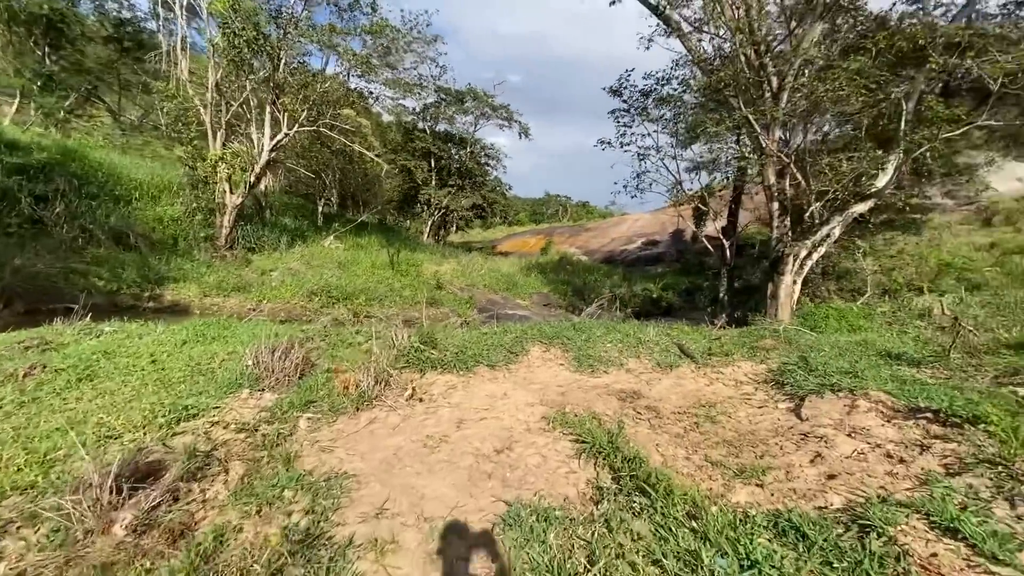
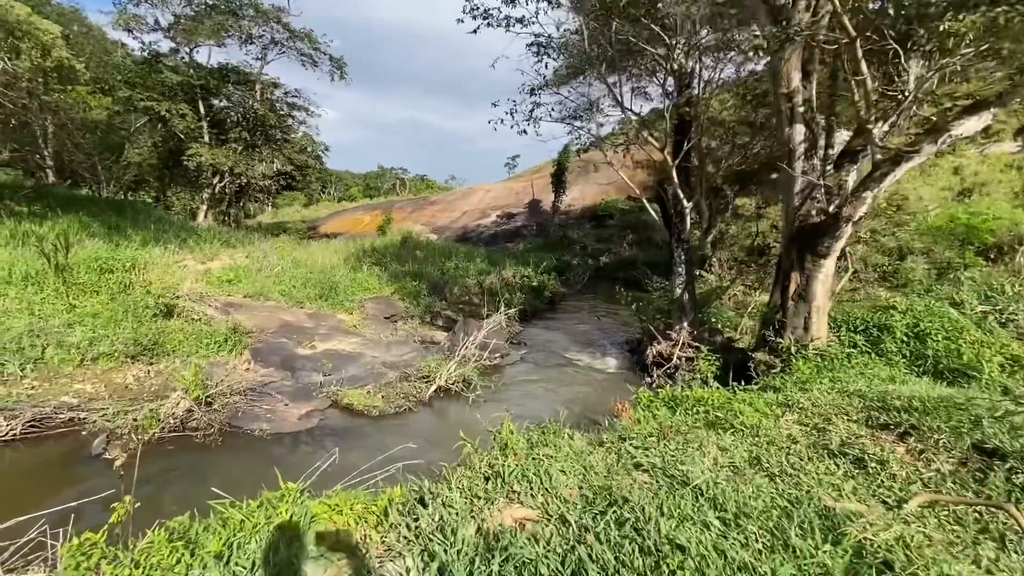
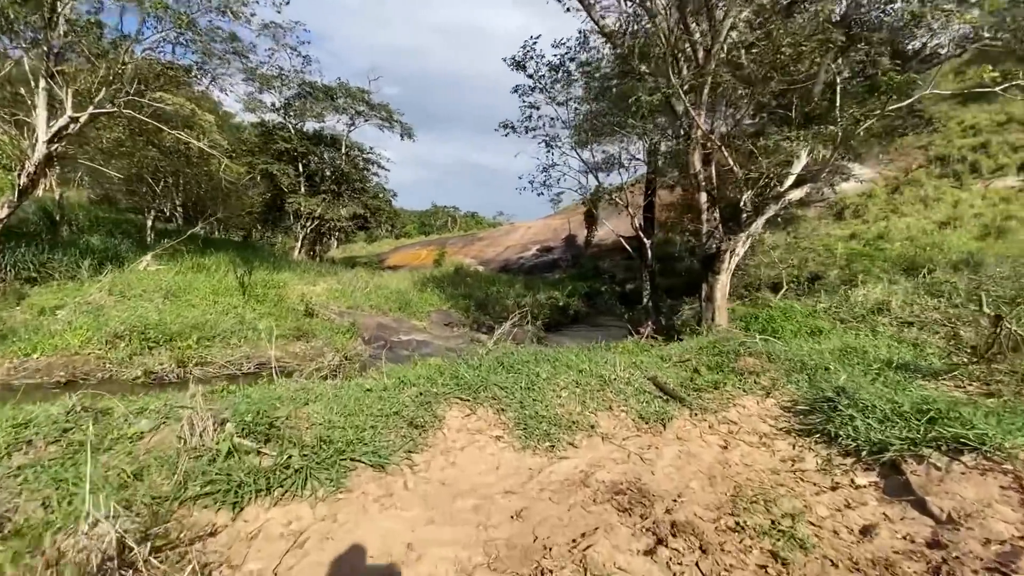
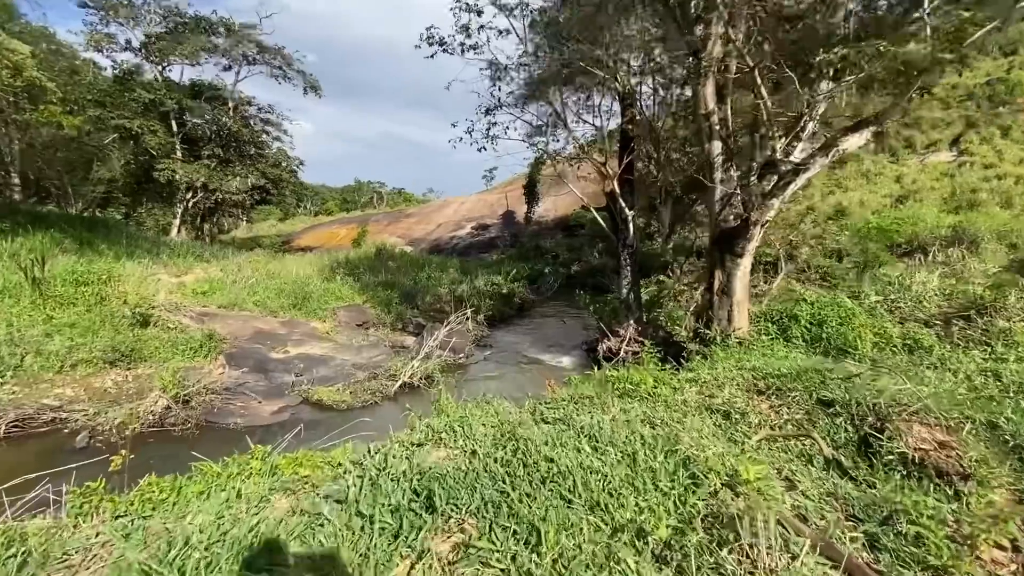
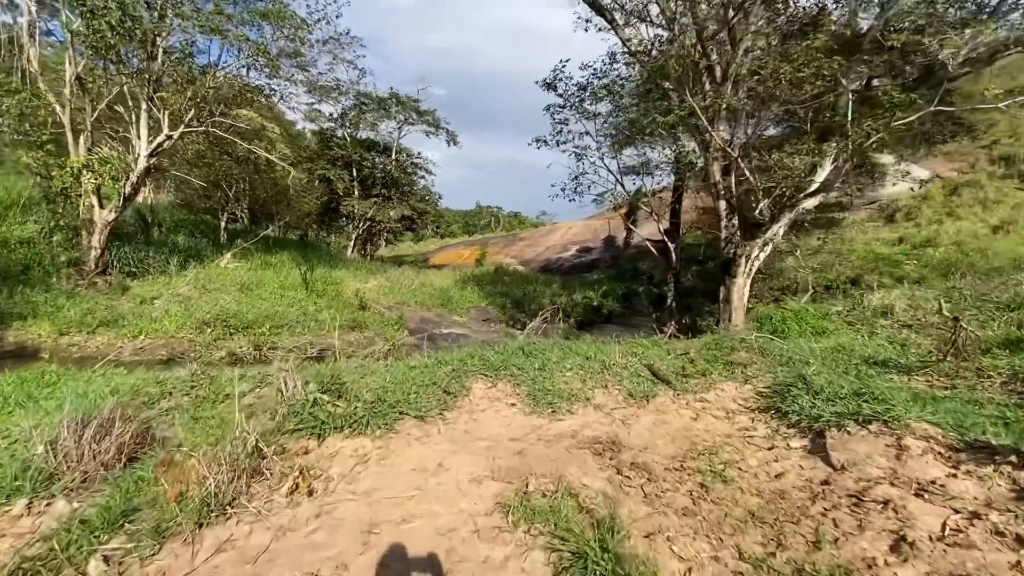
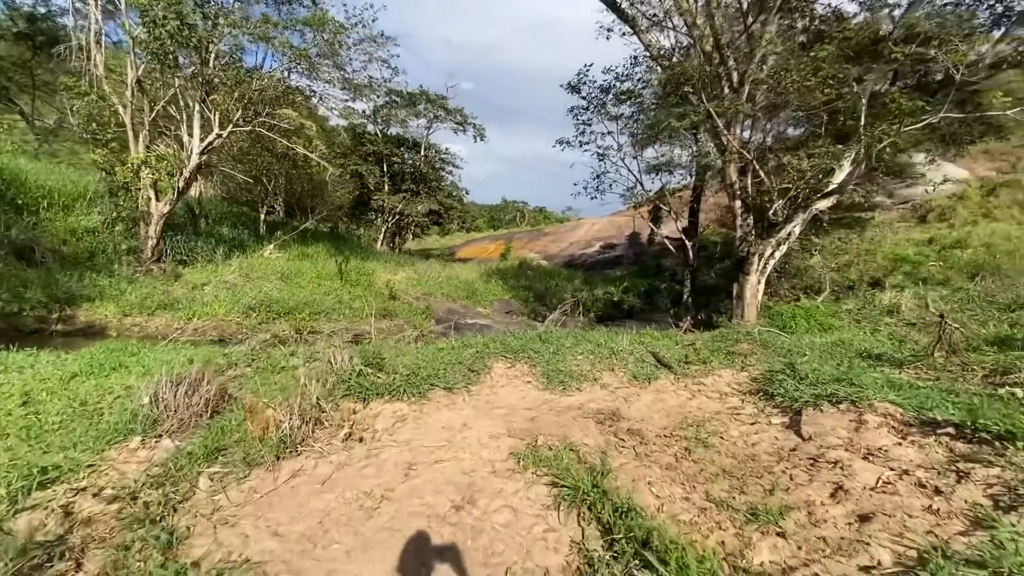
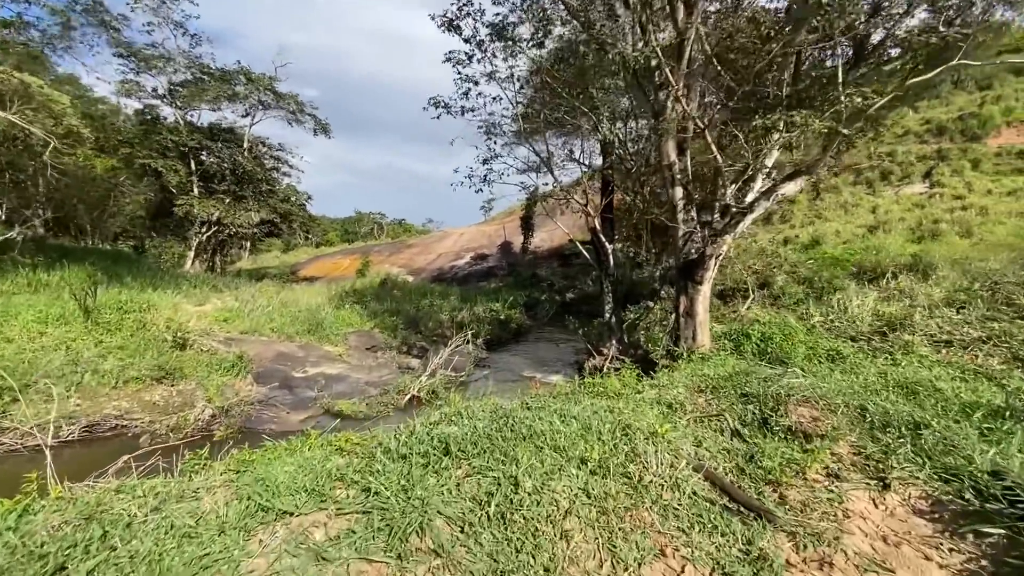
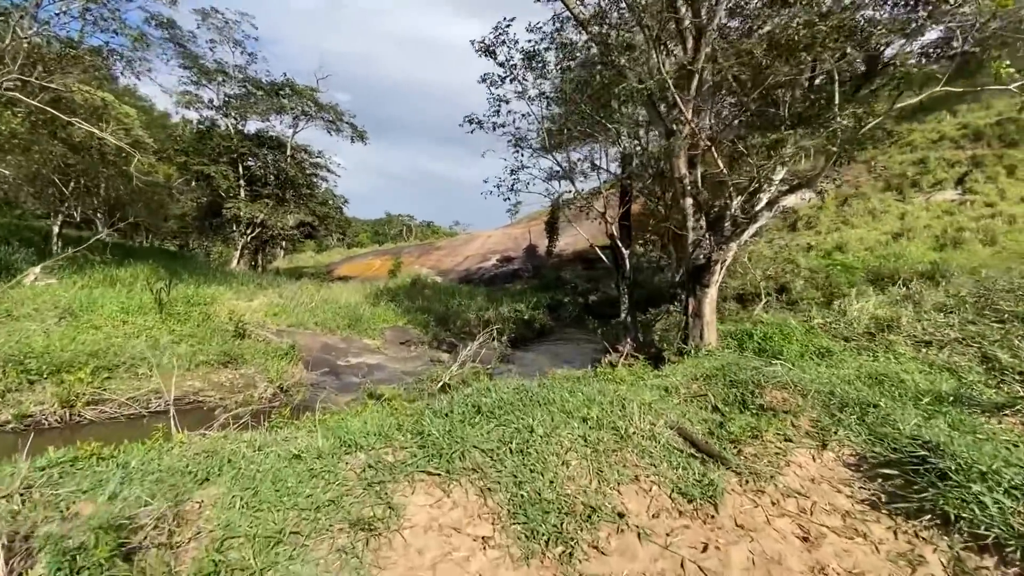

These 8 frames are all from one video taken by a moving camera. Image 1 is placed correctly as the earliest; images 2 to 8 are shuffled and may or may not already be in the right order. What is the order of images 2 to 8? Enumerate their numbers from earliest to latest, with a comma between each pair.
6, 5, 3, 8, 7, 4, 2
